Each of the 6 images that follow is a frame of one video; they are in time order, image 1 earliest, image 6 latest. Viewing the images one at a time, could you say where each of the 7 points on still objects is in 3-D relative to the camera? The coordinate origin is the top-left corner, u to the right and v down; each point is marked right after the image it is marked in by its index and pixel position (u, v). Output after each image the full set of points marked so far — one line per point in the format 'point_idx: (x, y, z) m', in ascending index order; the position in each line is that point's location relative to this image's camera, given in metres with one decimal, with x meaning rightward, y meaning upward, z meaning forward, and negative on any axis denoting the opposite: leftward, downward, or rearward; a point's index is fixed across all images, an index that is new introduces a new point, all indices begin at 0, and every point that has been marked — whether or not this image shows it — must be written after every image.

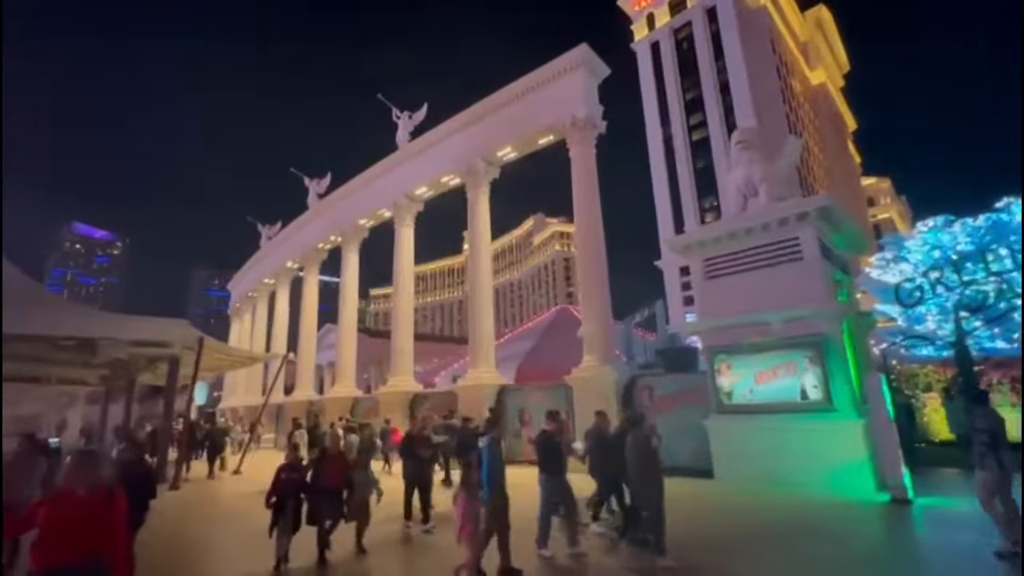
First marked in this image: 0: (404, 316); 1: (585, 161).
0: (-3.6, -0.9, +19.9) m
1: (+2.2, +3.7, +15.5) m
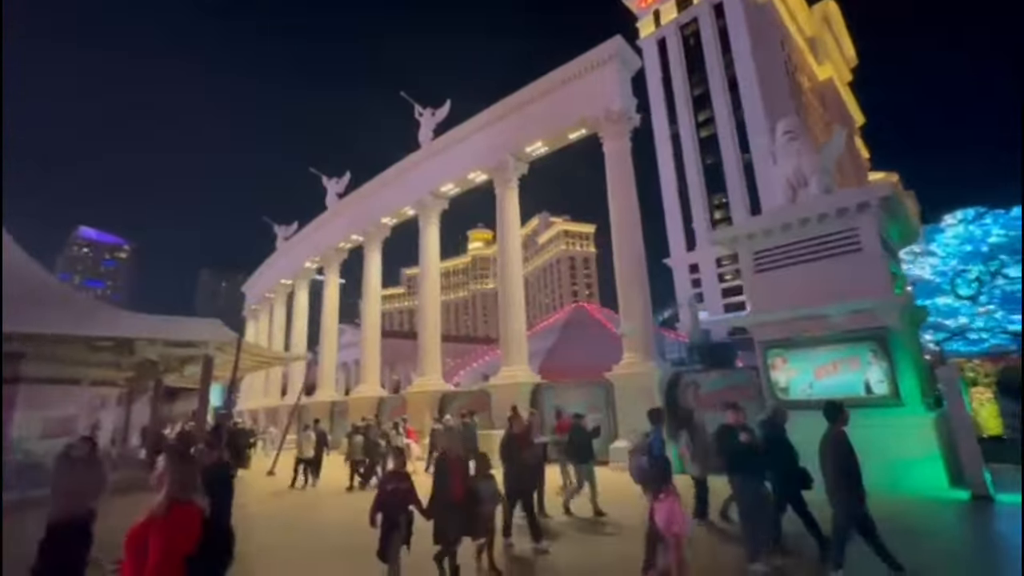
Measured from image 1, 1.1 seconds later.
0: (-2.7, -0.8, +19.6) m
1: (+3.1, +3.9, +15.3) m
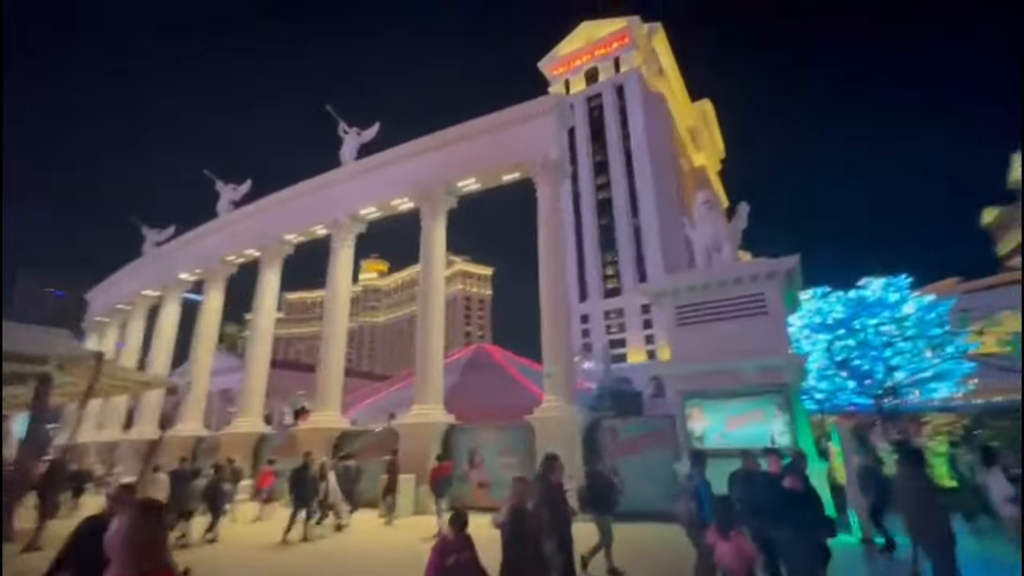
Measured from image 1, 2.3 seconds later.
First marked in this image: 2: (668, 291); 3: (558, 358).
0: (-5.9, -1.8, +18.0) m
1: (+1.2, +2.6, +15.7) m
2: (+4.5, -0.1, +15.0) m
3: (+1.3, -2.0, +15.0) m
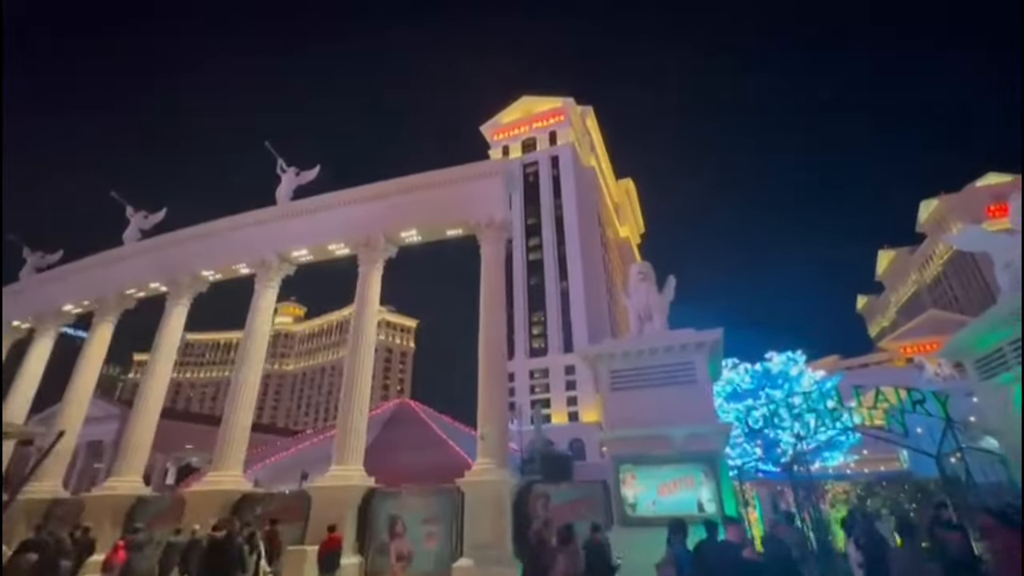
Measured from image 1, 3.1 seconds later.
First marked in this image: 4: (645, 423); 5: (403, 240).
0: (-8.1, -3.2, +16.3) m
1: (-0.5, +0.8, +15.8) m
2: (+2.7, -1.9, +15.3) m
3: (-0.5, -3.6, +14.6) m
4: (+3.6, -3.6, +14.2) m
5: (-3.5, +1.6, +17.3) m
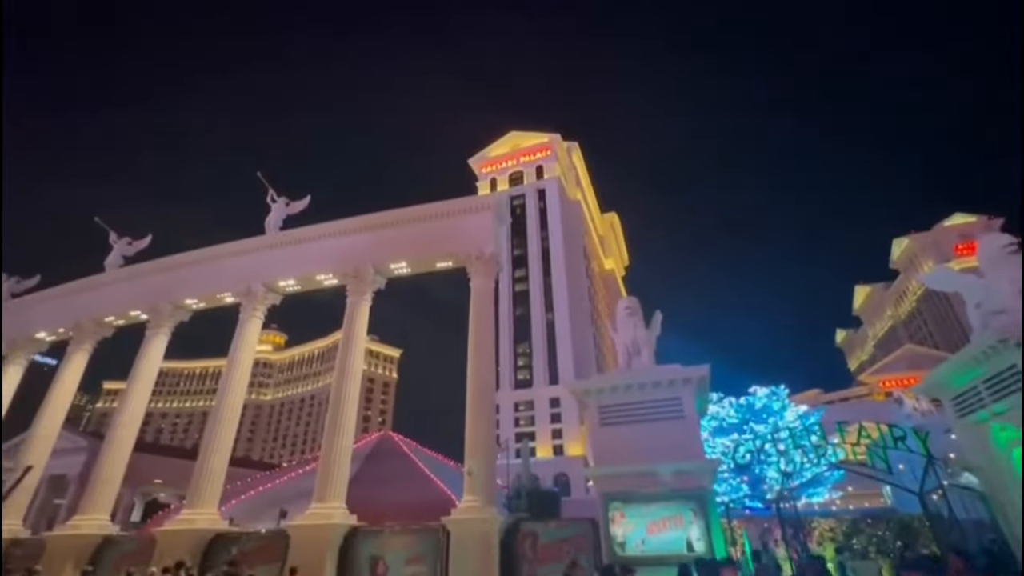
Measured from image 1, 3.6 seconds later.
0: (-8.5, -4.1, +15.9) m
1: (-0.8, -0.1, +15.9) m
2: (+2.3, -2.9, +15.3) m
3: (-0.8, -4.5, +14.4) m
4: (+3.3, -4.6, +14.2) m
5: (-3.9, +0.5, +17.2) m
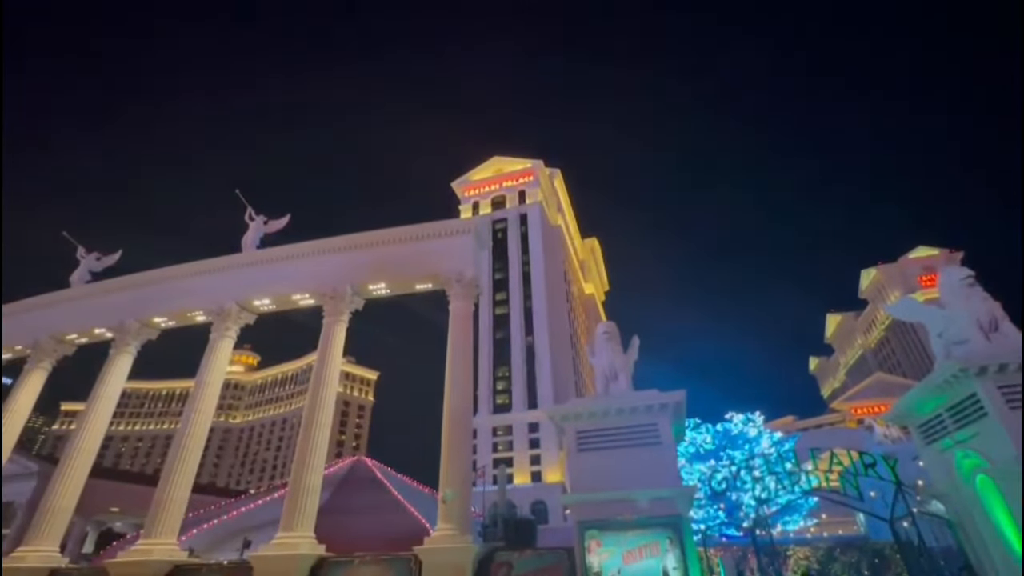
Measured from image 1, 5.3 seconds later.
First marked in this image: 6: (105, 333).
0: (-9.2, -4.6, +15.2) m
1: (-1.4, -0.8, +15.8) m
2: (+1.7, -3.6, +15.3) m
3: (-1.5, -5.1, +14.1) m
4: (+2.6, -5.2, +14.0) m
5: (-4.6, -0.2, +17.1) m
6: (-15.0, -1.7, +19.4) m
